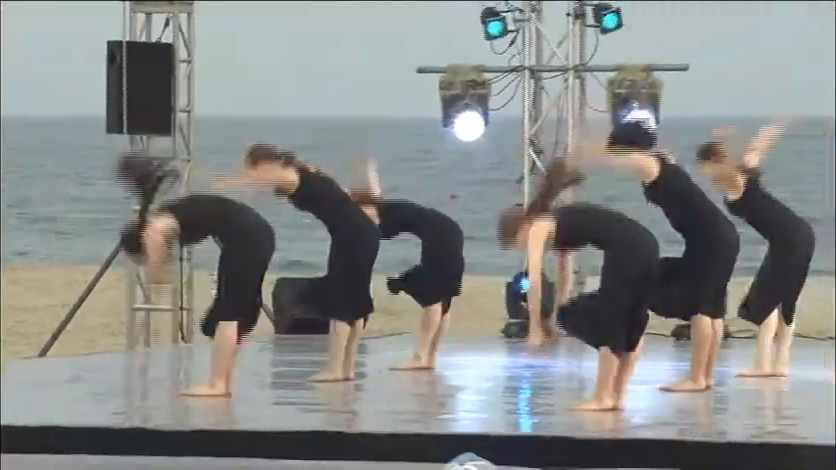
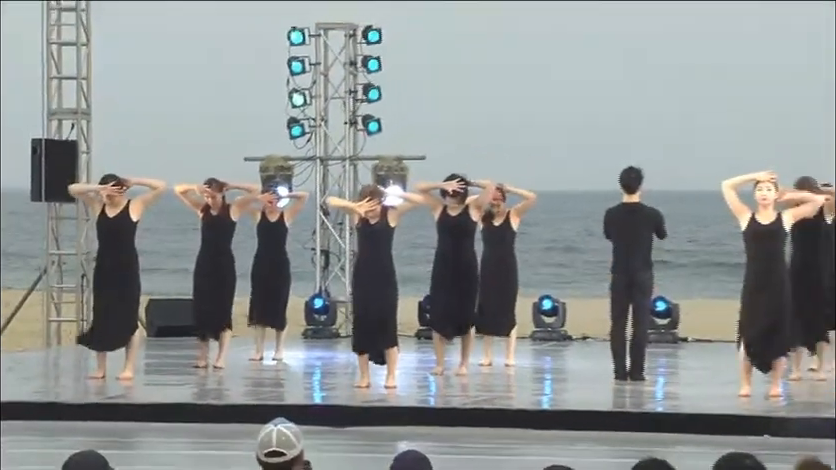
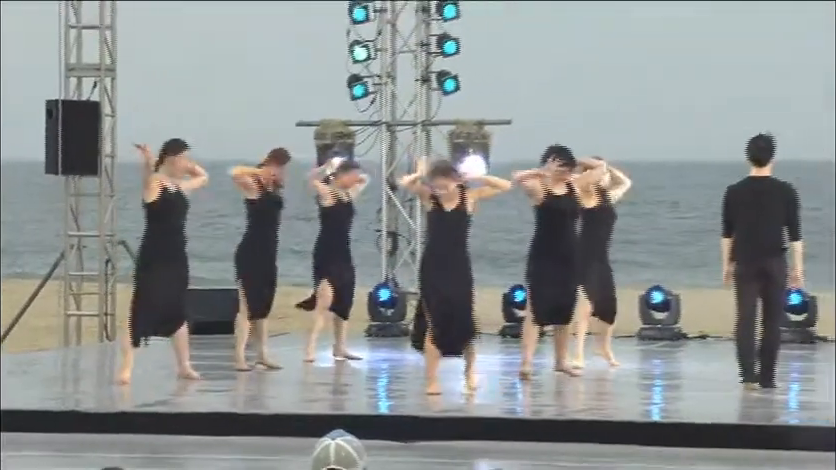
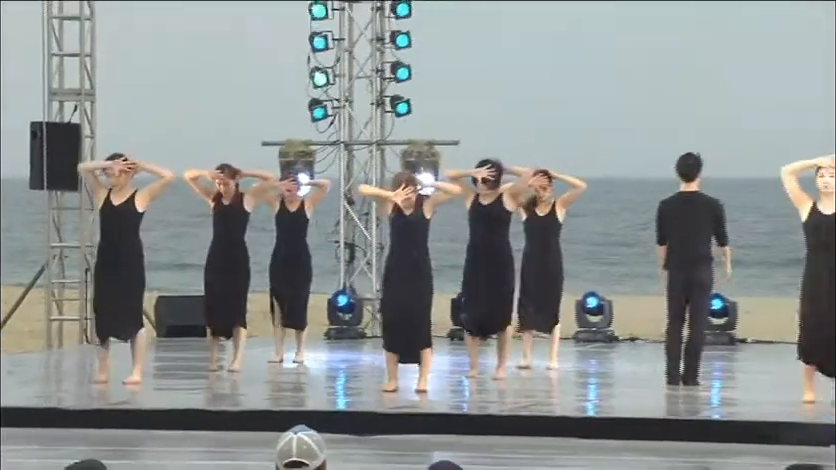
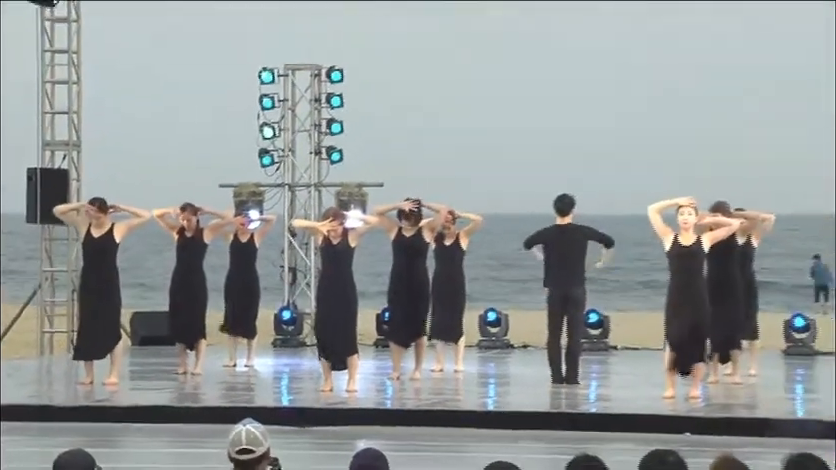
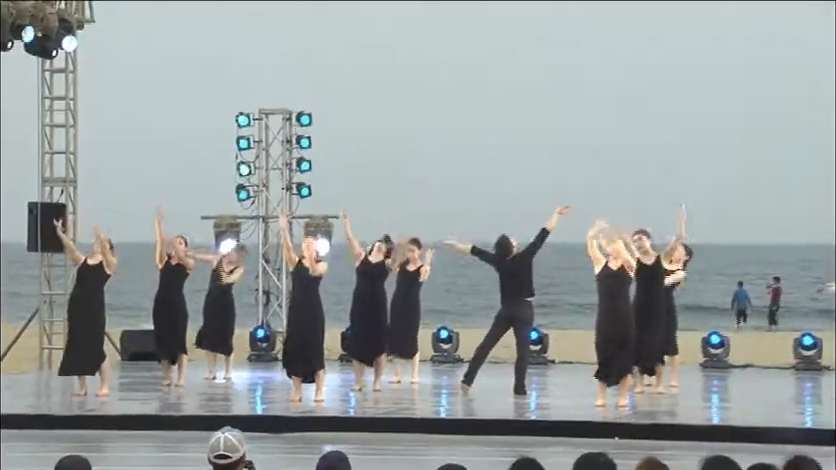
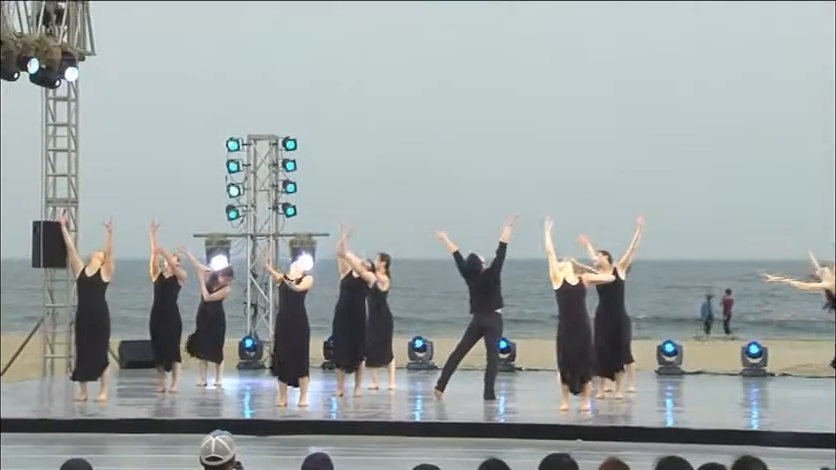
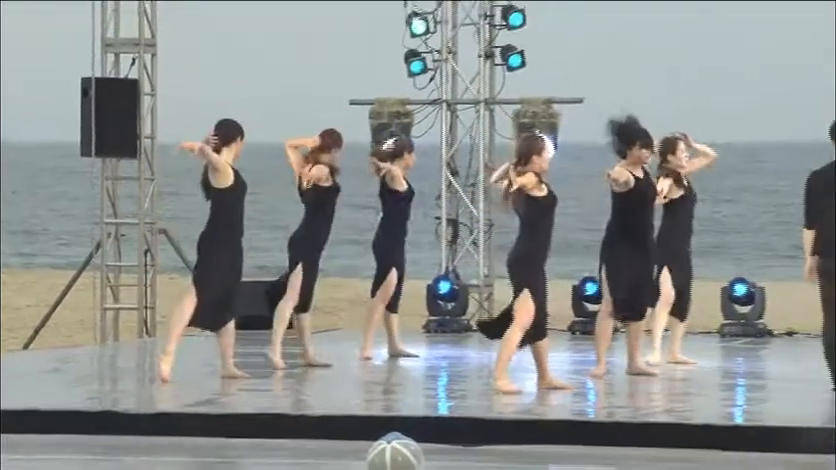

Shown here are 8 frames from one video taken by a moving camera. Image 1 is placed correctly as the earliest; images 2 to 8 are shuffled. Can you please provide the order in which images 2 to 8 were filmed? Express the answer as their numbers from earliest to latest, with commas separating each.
8, 3, 4, 2, 5, 6, 7
